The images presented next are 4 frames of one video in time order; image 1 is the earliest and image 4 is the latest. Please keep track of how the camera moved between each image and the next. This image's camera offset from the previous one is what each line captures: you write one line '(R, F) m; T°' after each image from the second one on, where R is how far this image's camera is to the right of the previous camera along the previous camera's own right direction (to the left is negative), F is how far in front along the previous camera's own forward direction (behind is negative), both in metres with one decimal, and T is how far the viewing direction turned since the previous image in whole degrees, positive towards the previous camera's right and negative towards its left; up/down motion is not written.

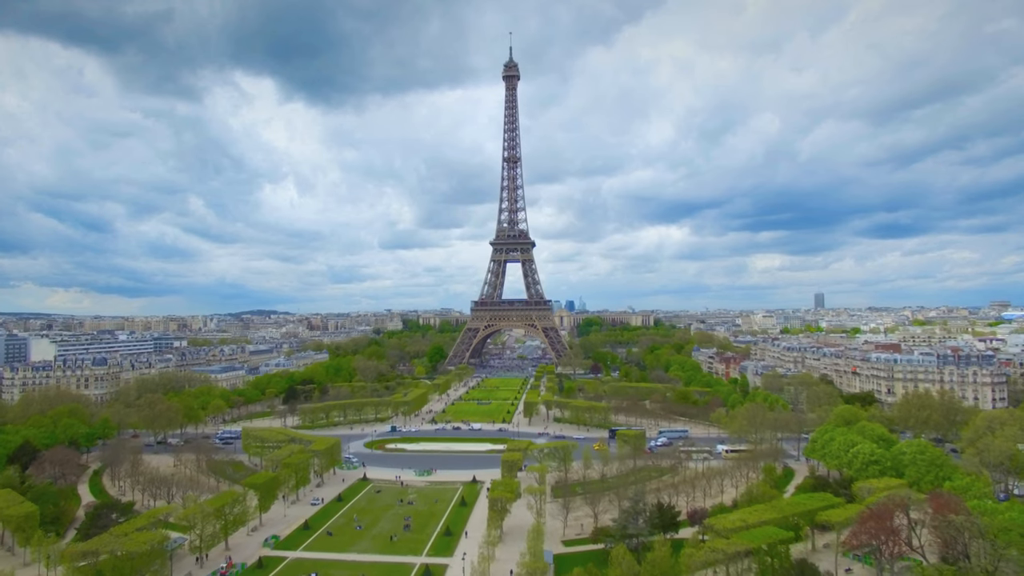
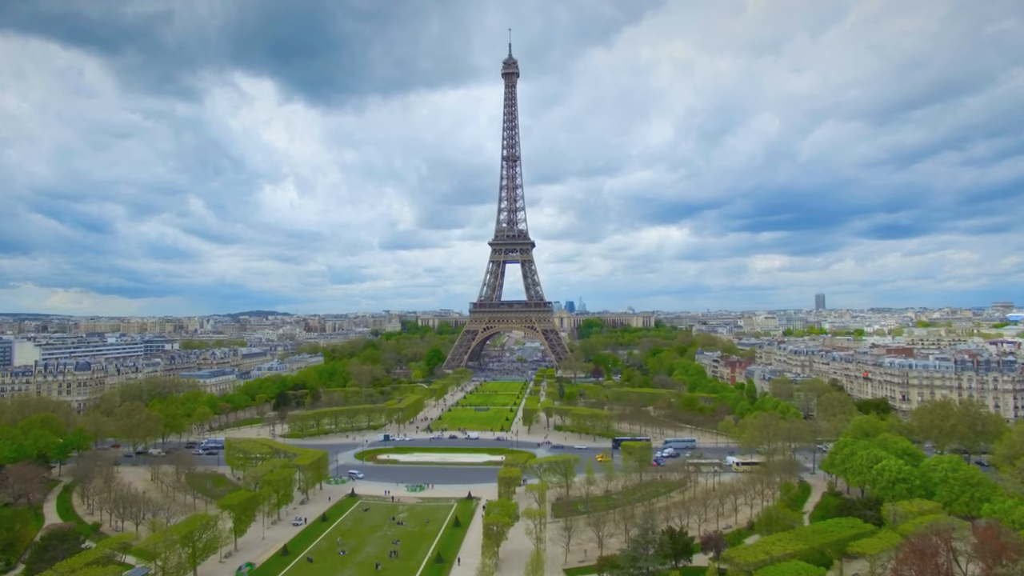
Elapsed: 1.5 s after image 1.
(+0.1, +2.5) m; 0°
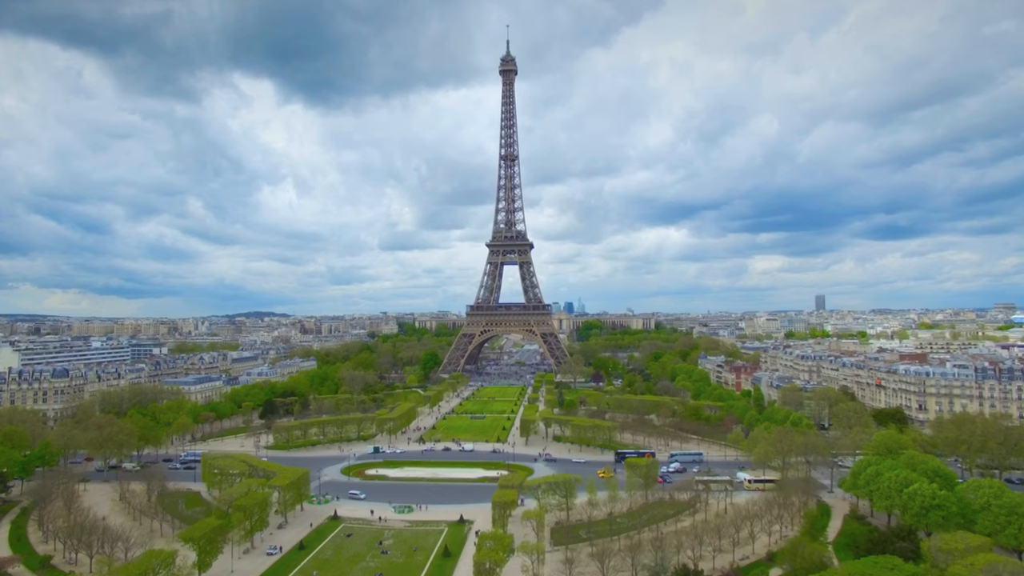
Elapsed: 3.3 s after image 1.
(+0.2, +2.8) m; 0°
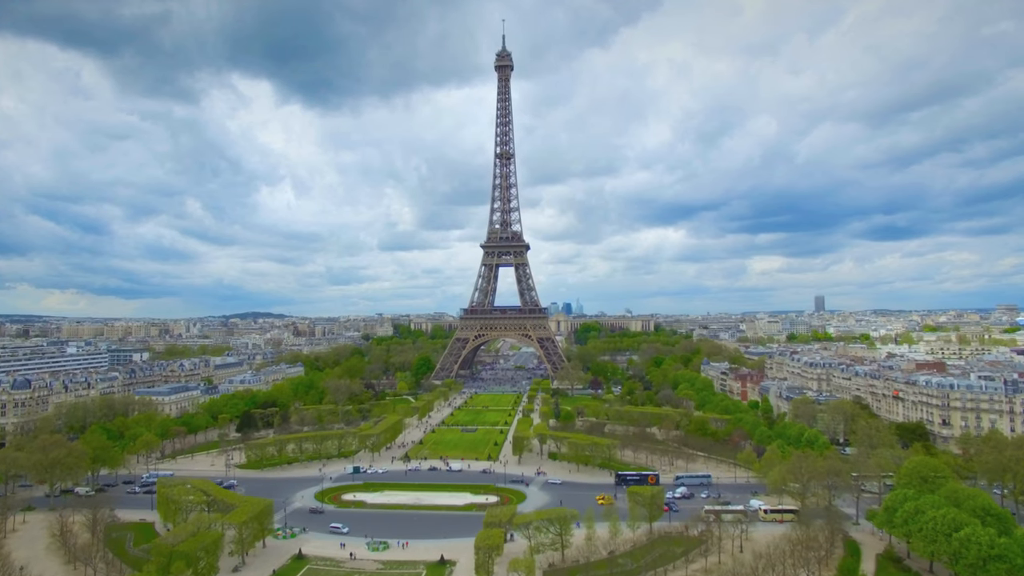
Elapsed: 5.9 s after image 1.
(+0.5, +4.0) m; 0°
